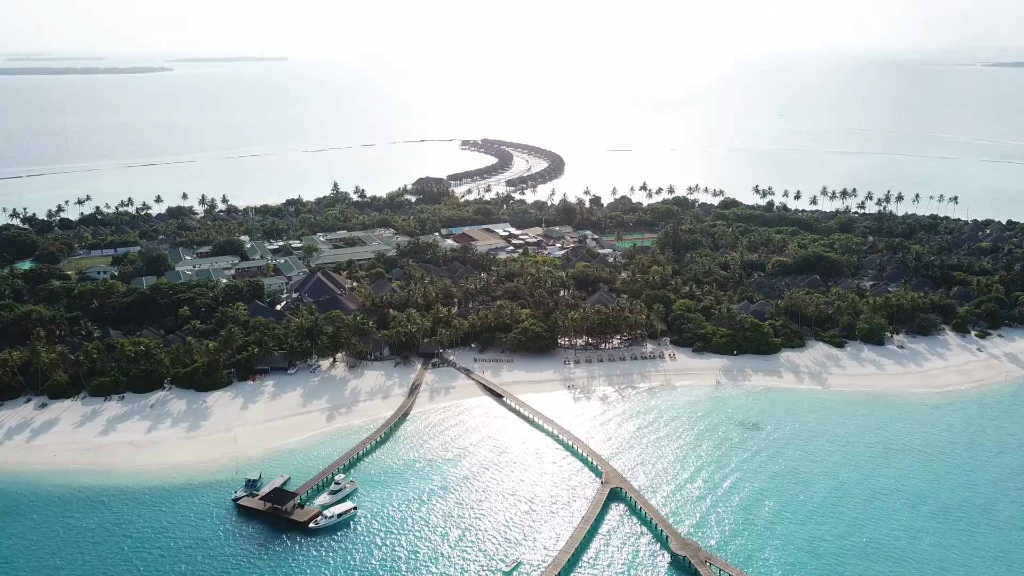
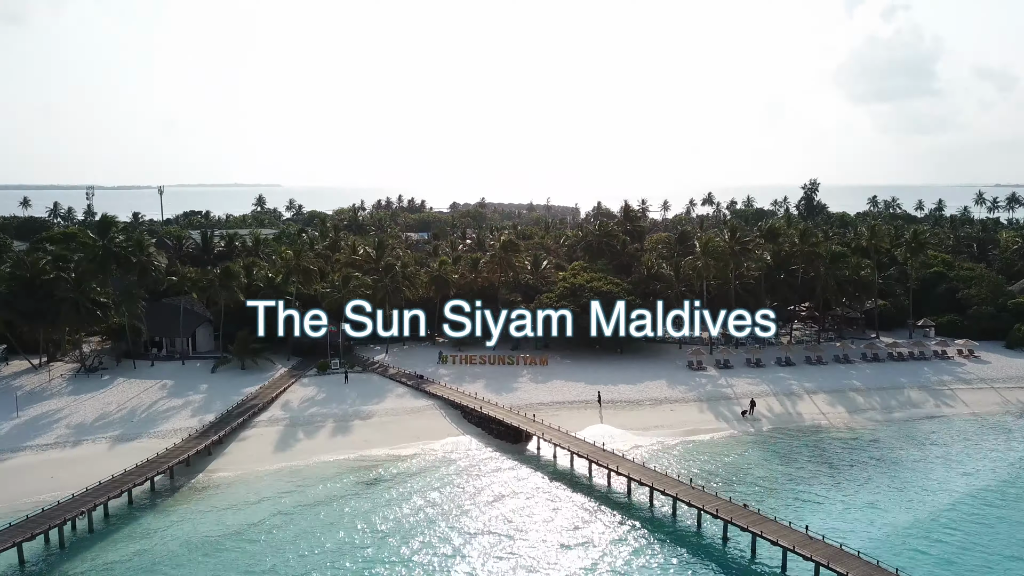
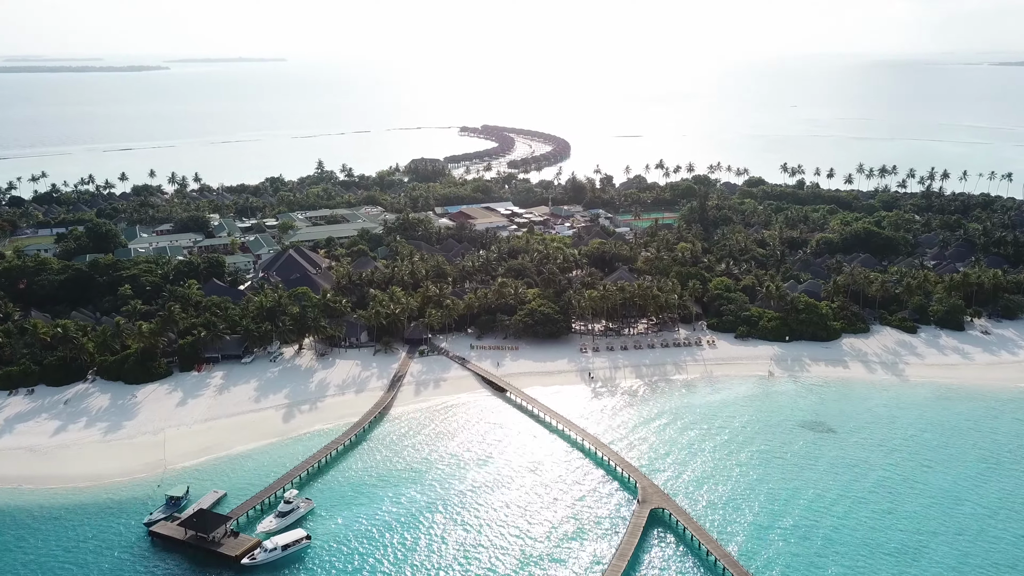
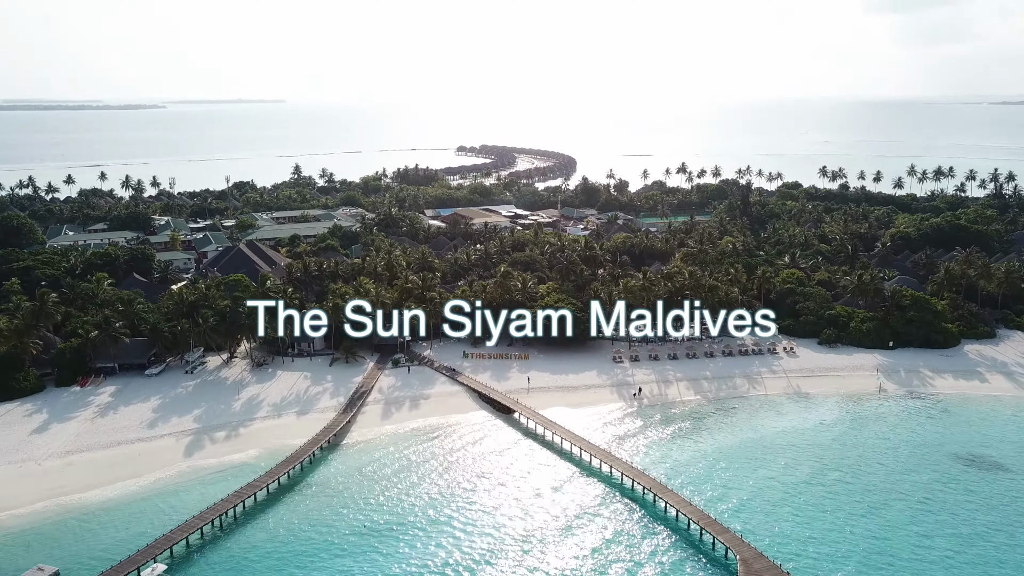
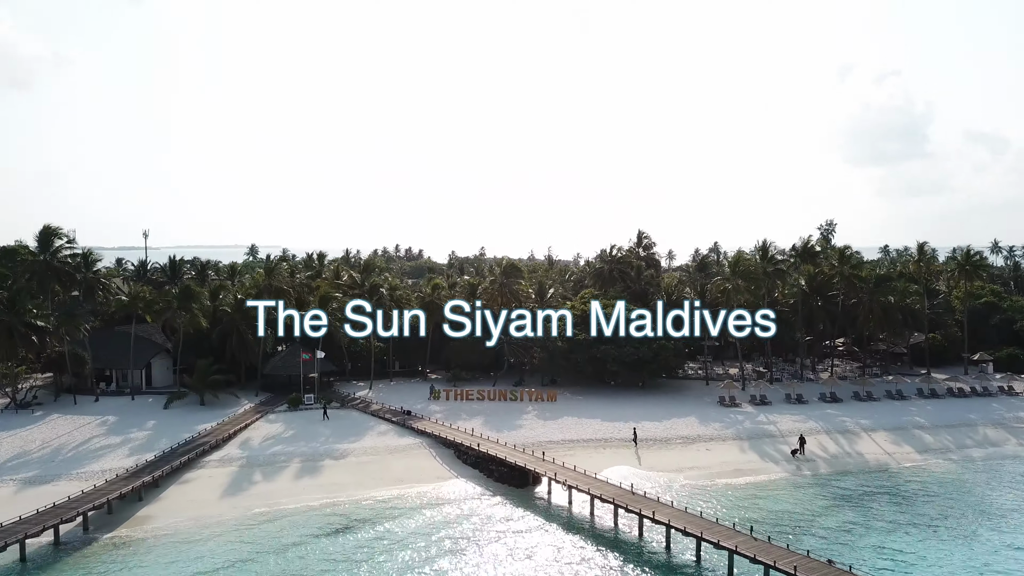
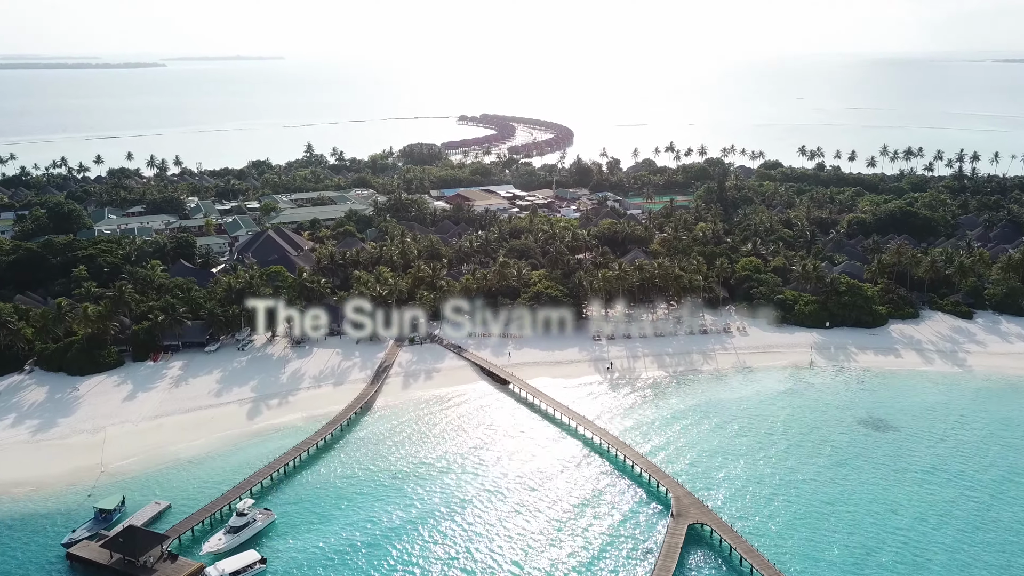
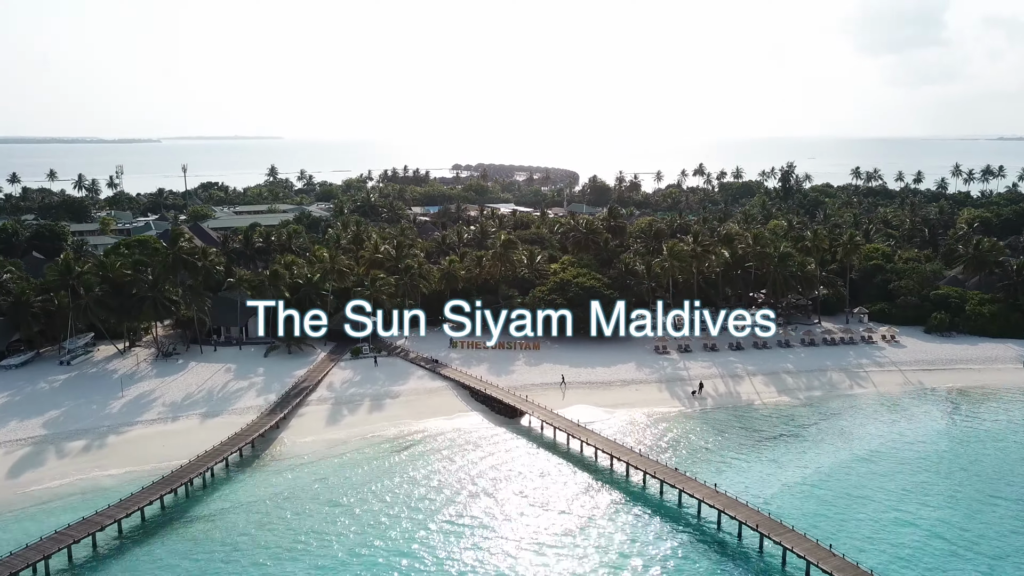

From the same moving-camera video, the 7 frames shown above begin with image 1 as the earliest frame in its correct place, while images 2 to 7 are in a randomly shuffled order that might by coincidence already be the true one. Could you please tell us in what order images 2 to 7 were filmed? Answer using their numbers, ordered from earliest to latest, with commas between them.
3, 6, 4, 7, 2, 5
